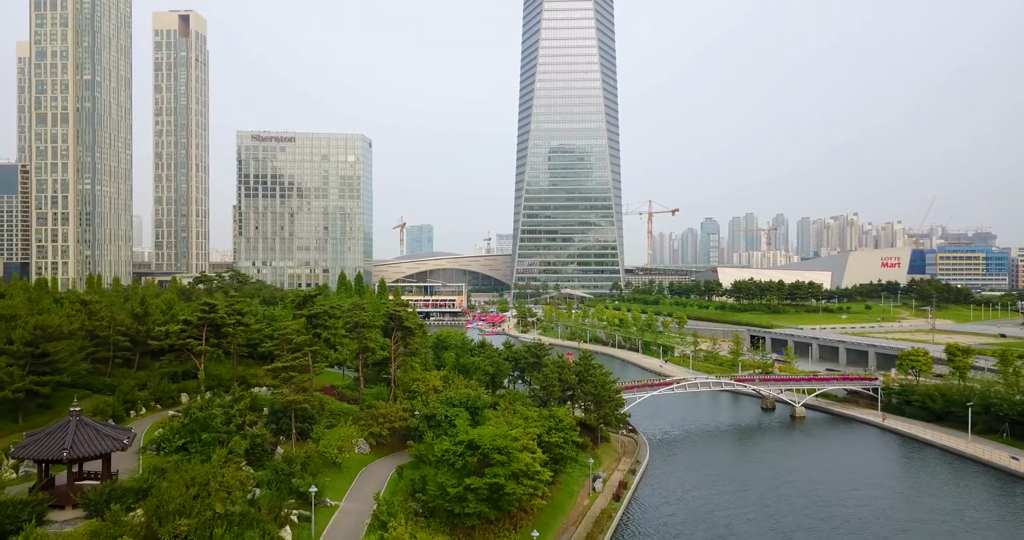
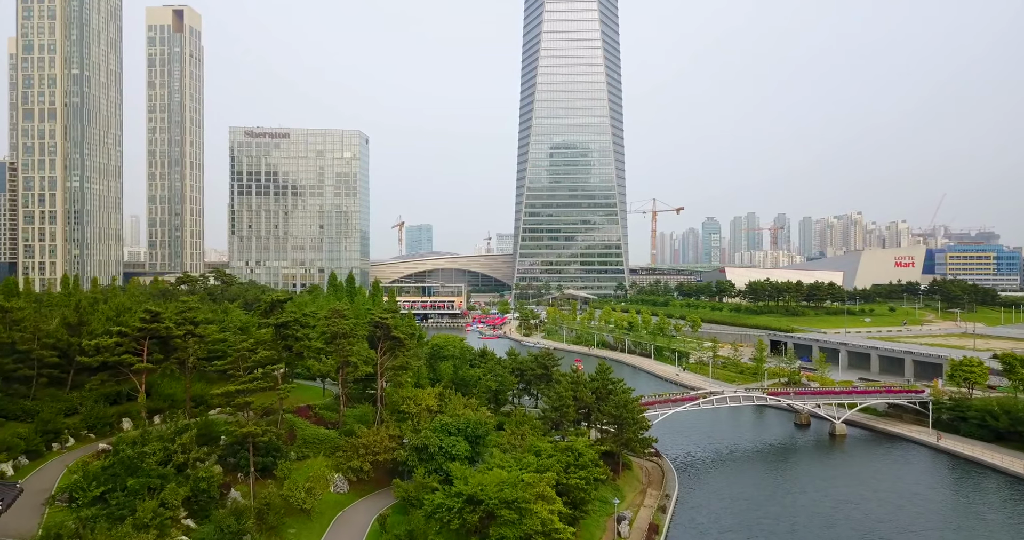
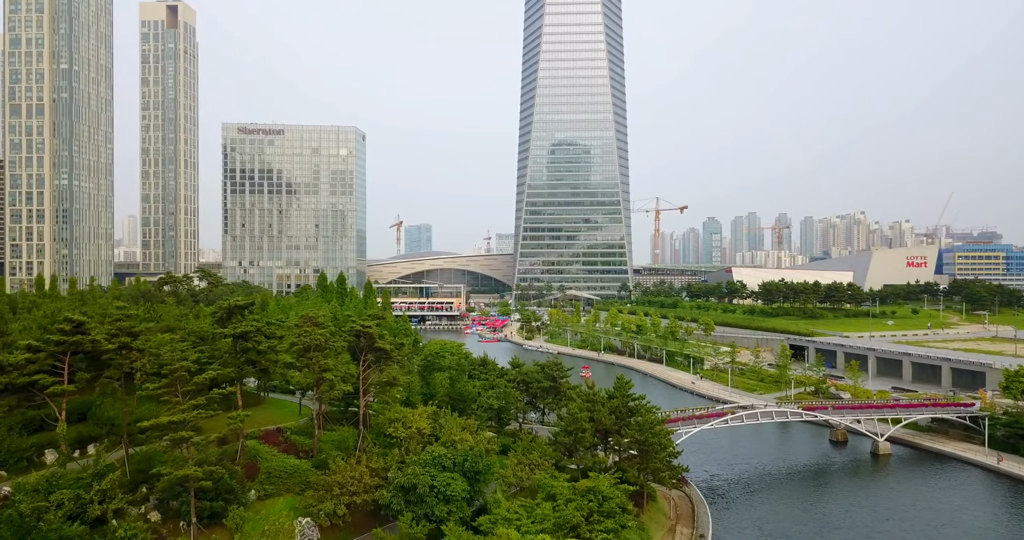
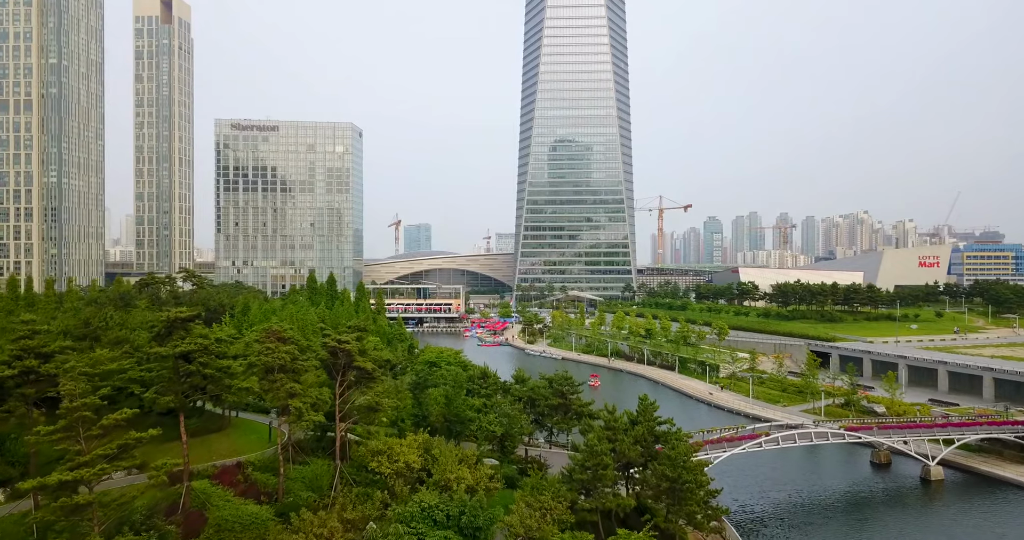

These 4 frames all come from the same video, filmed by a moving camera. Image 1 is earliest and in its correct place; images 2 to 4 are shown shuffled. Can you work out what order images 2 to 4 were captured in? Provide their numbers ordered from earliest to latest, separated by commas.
2, 3, 4
